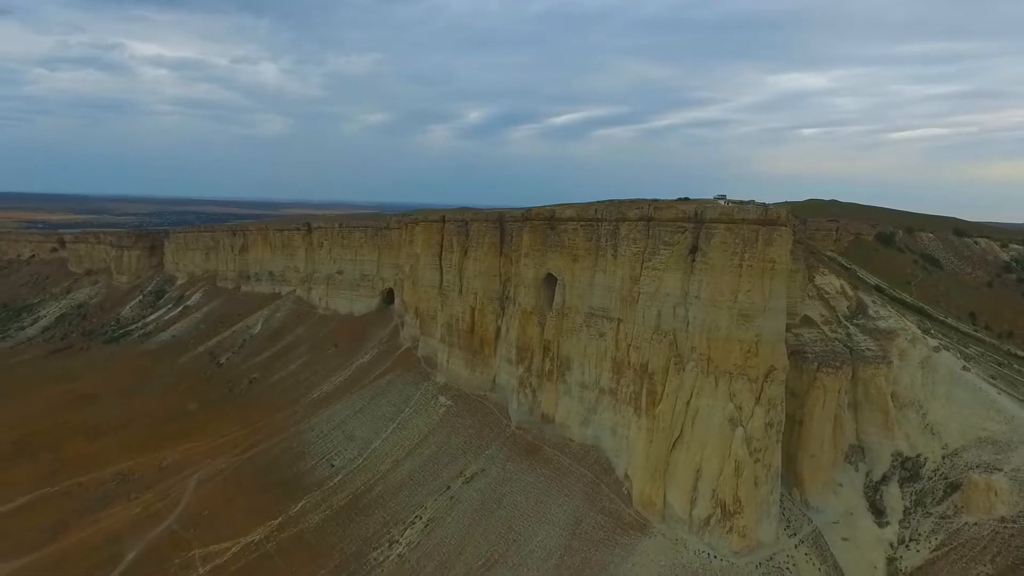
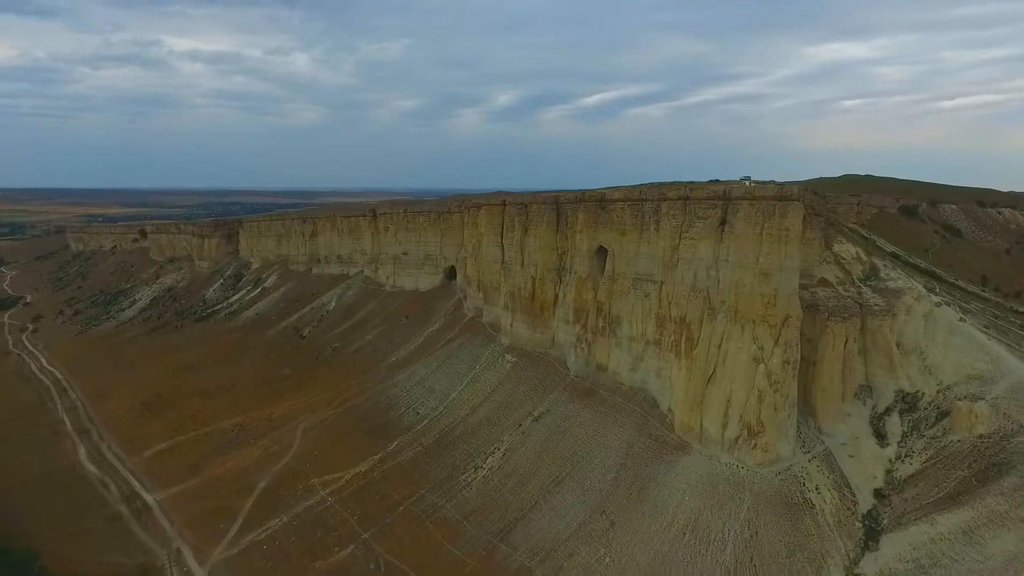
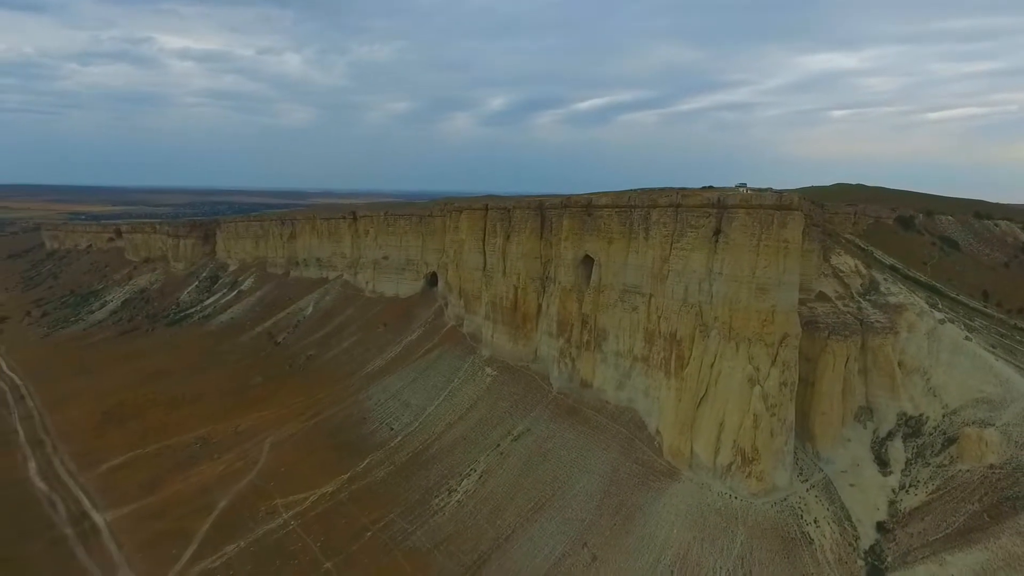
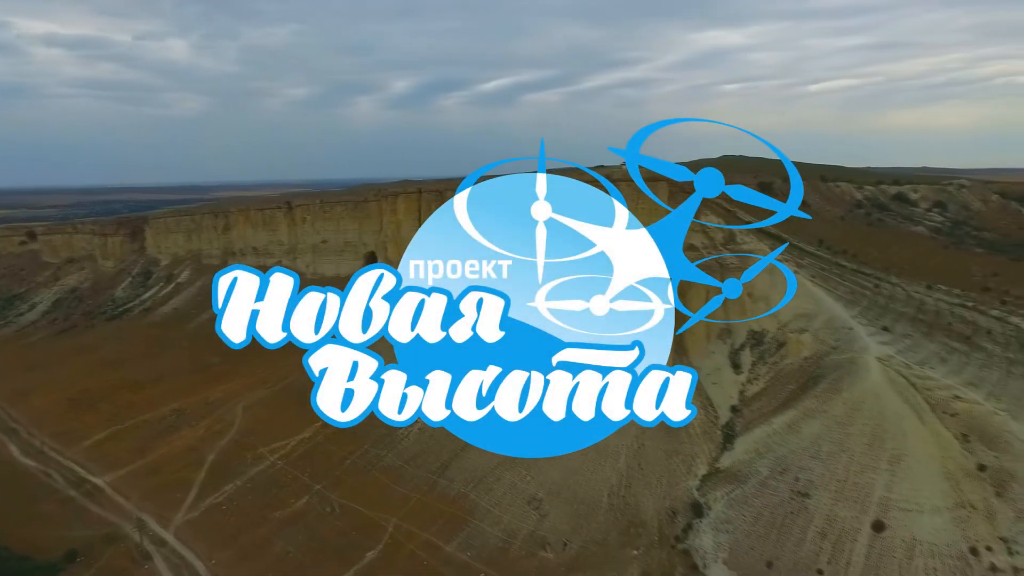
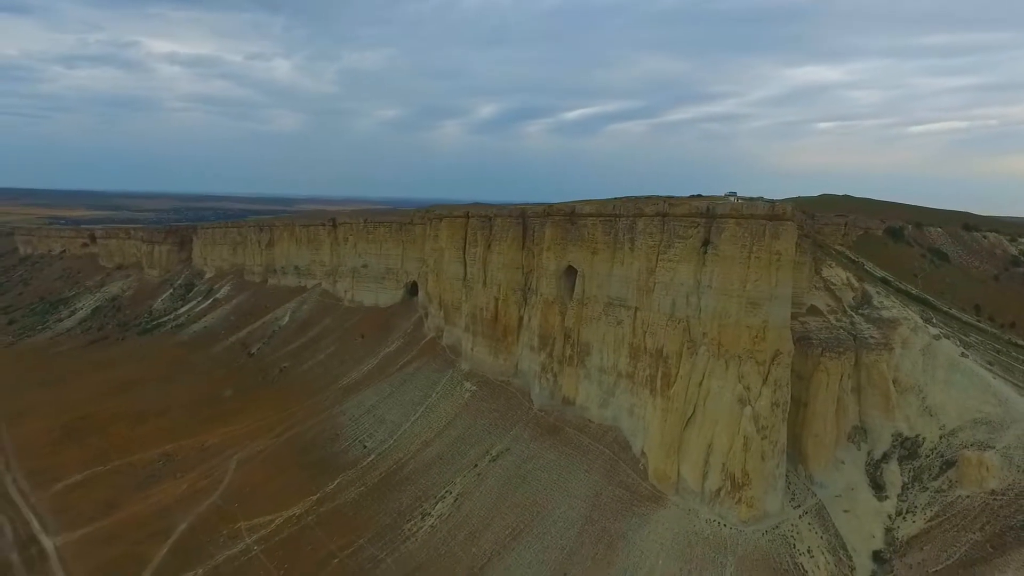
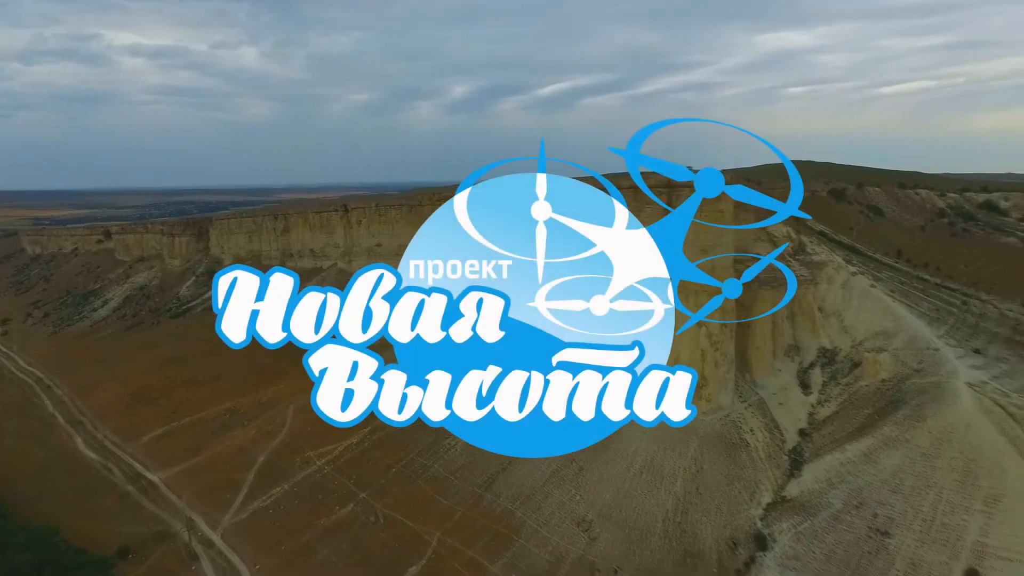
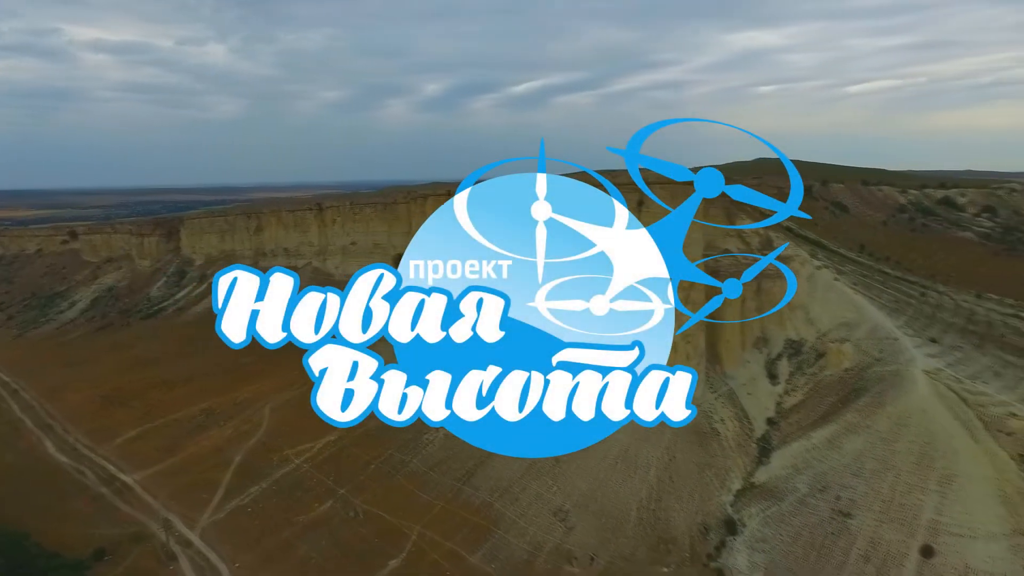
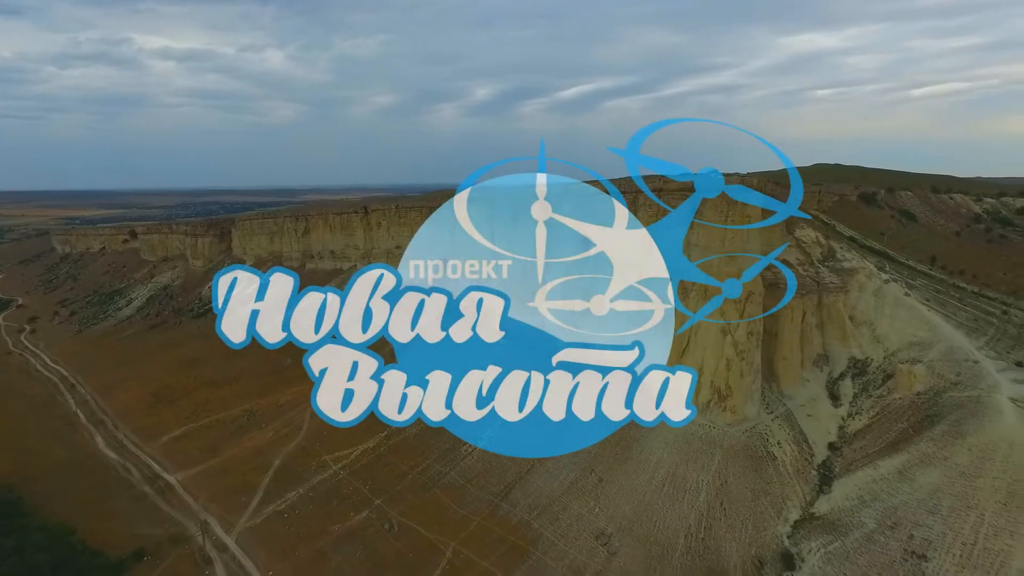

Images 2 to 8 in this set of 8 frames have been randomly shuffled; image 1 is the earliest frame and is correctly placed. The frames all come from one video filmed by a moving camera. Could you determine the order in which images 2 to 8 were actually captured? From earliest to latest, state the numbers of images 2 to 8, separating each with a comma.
5, 3, 2, 8, 6, 7, 4
